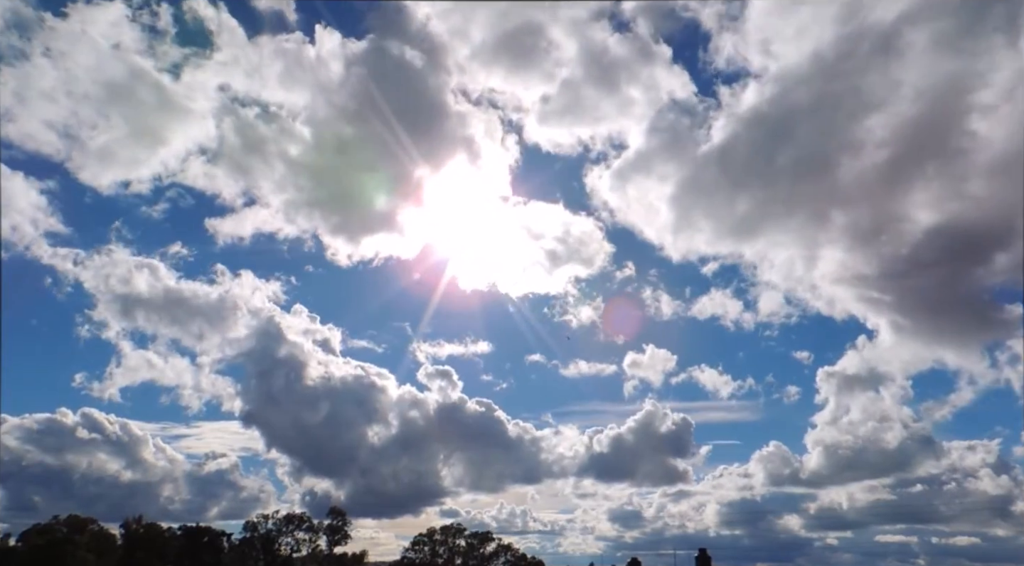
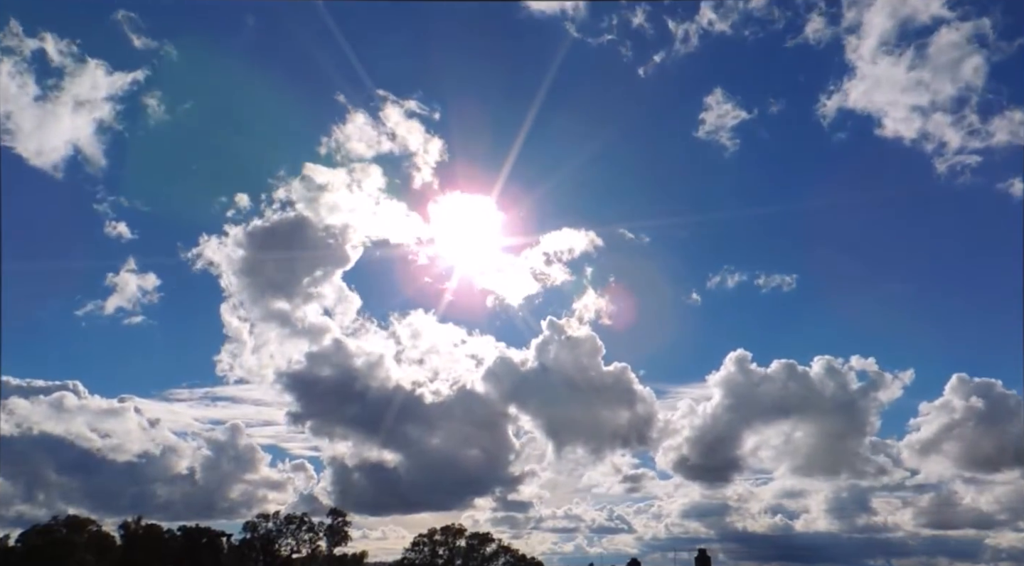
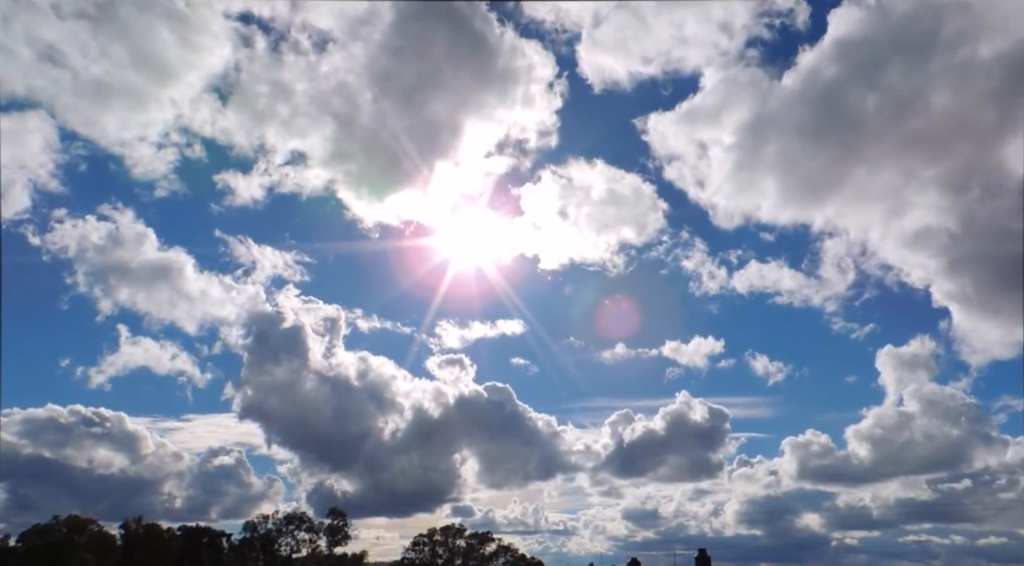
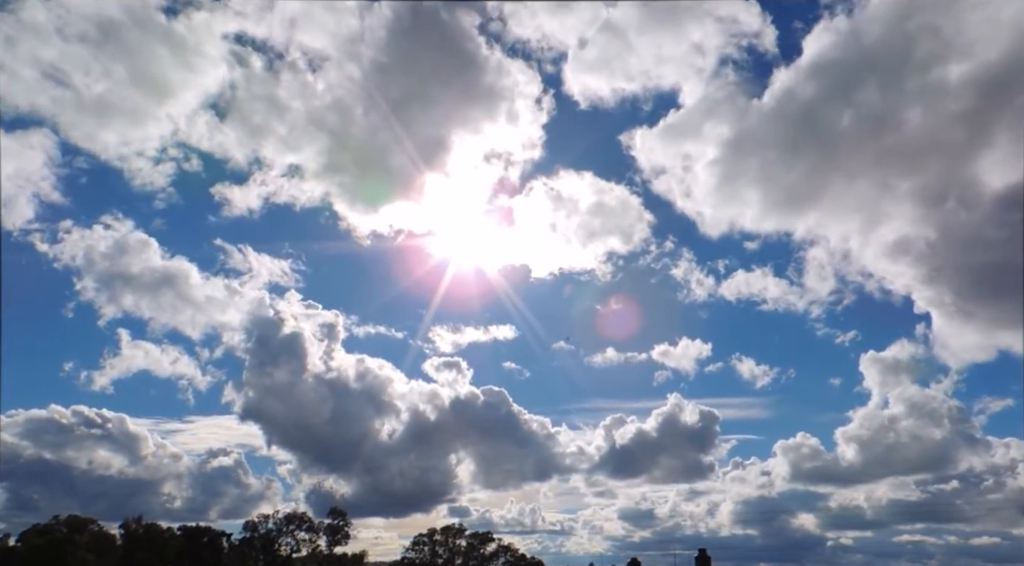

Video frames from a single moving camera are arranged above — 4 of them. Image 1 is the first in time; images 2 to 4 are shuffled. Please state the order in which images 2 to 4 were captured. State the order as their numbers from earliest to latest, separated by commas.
4, 3, 2
